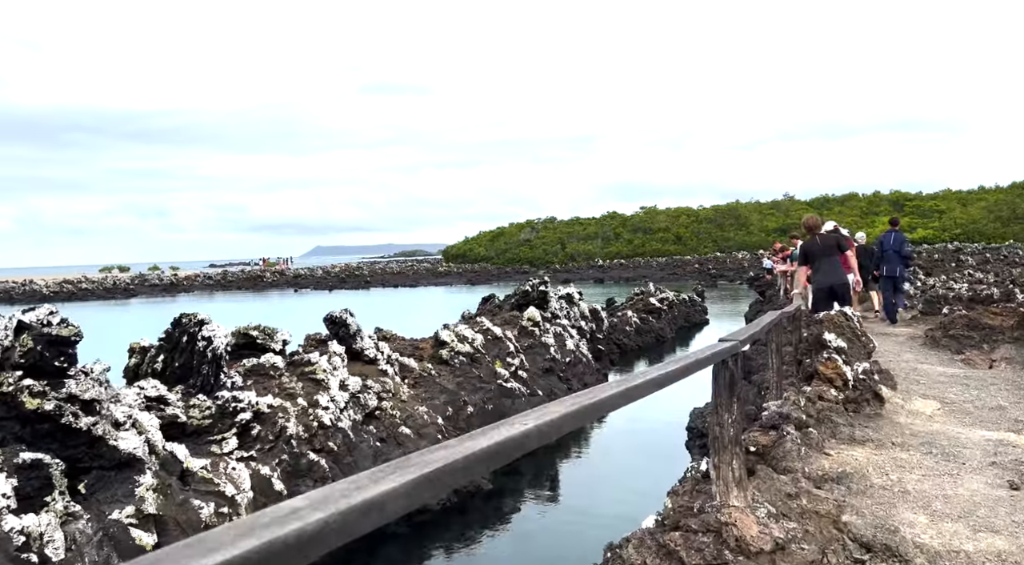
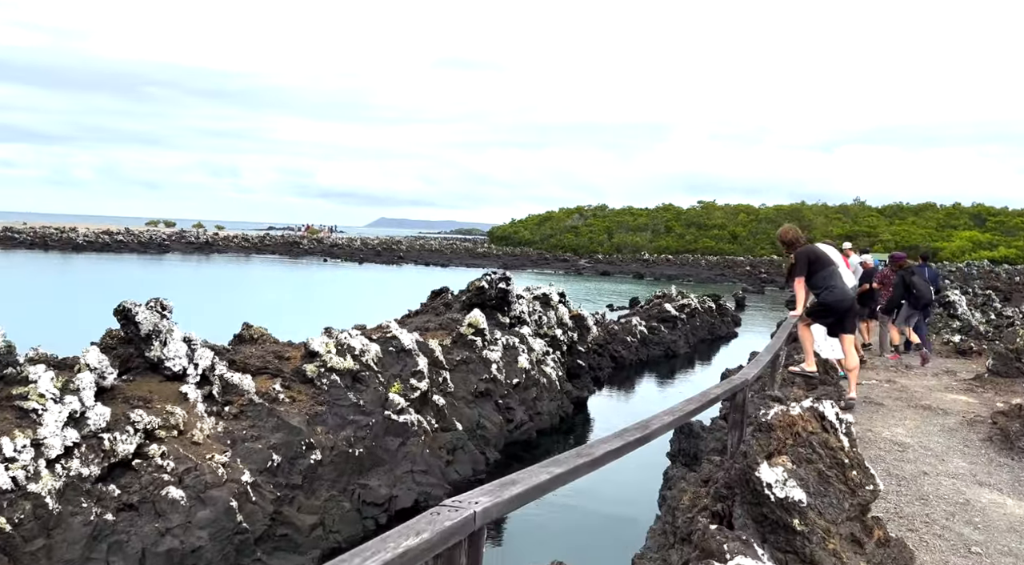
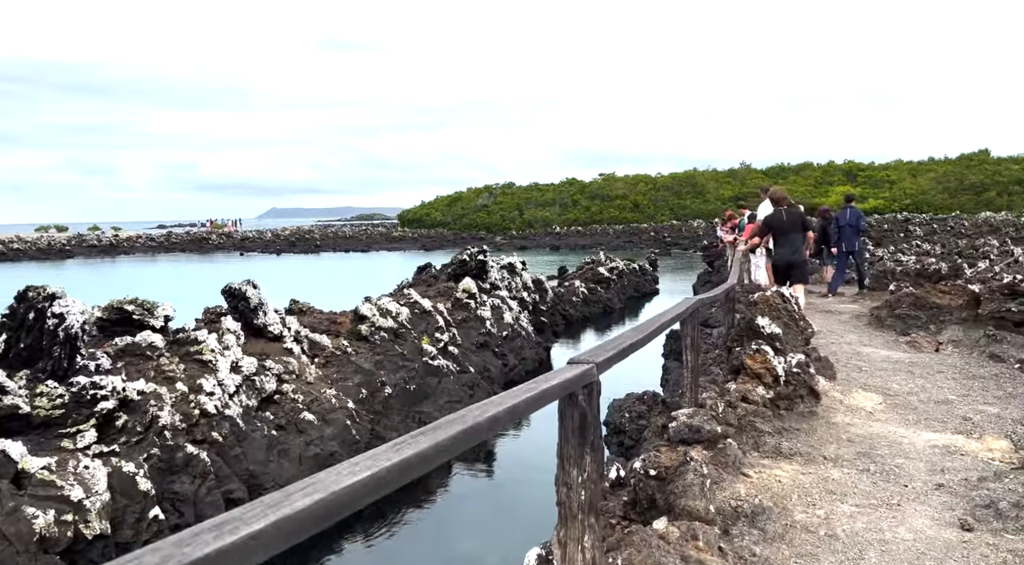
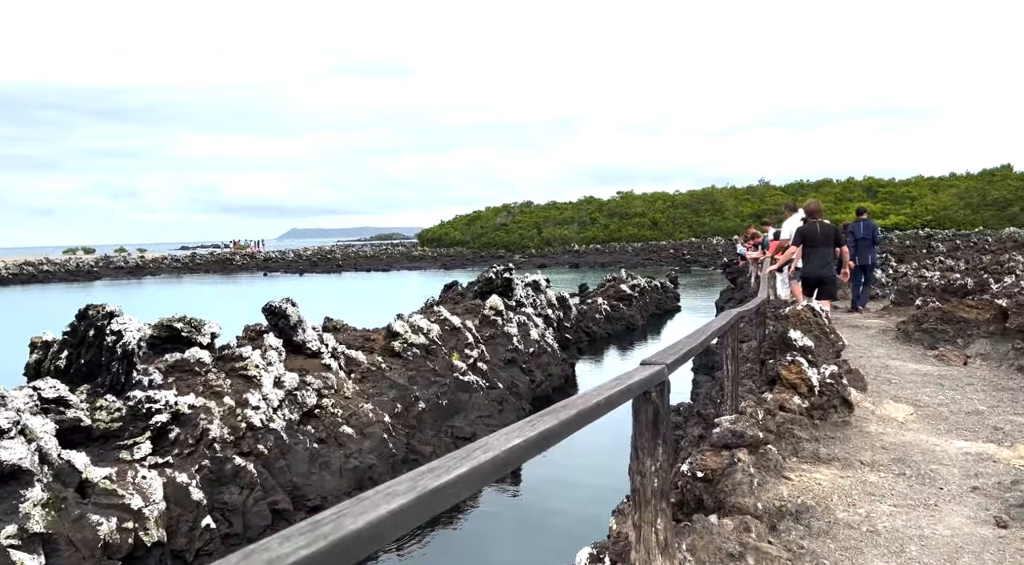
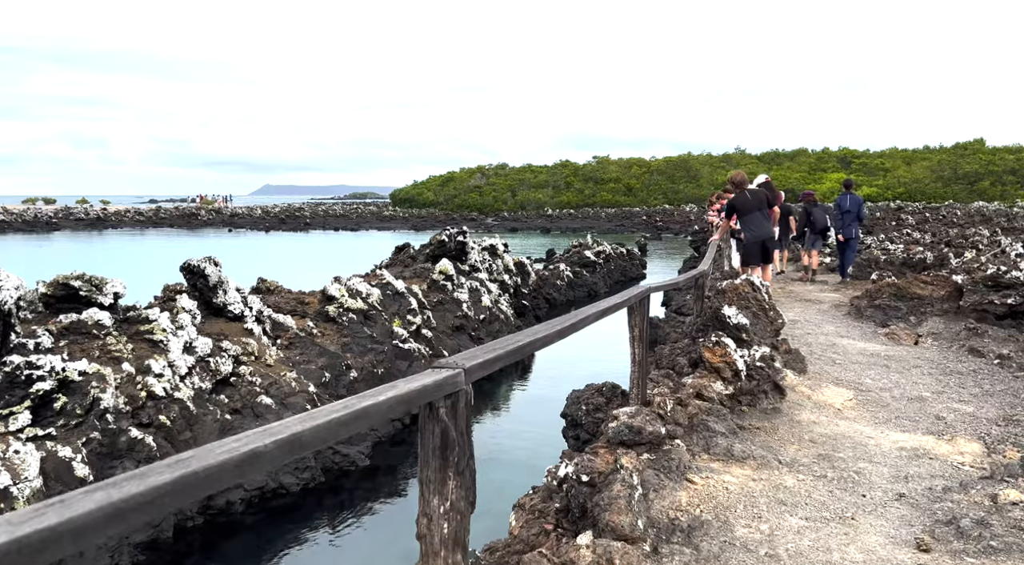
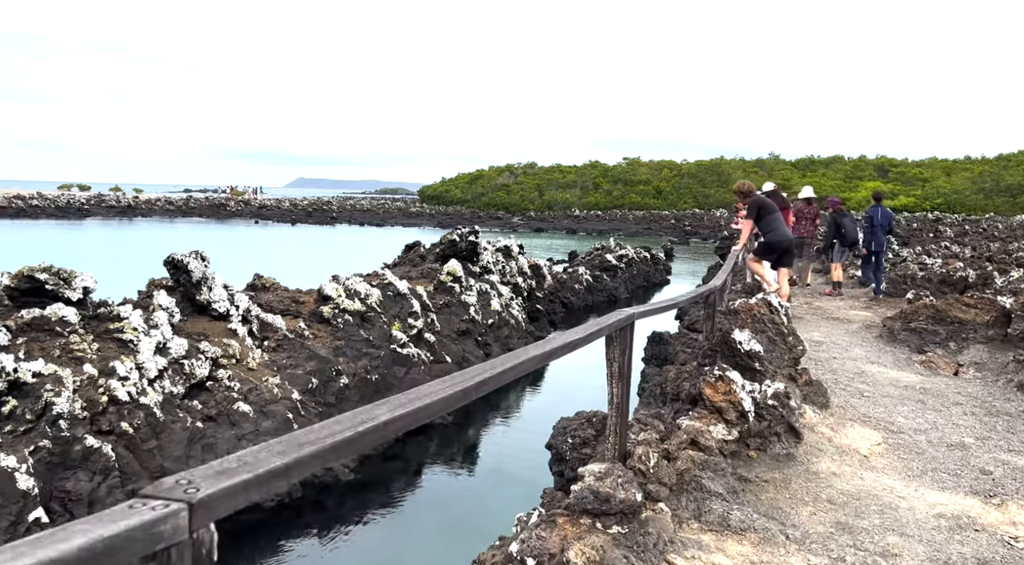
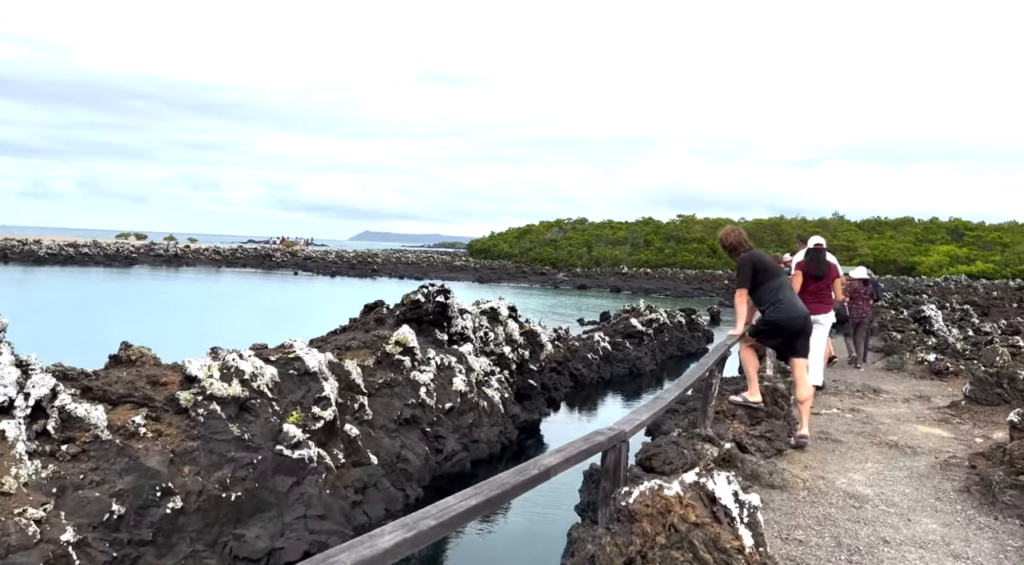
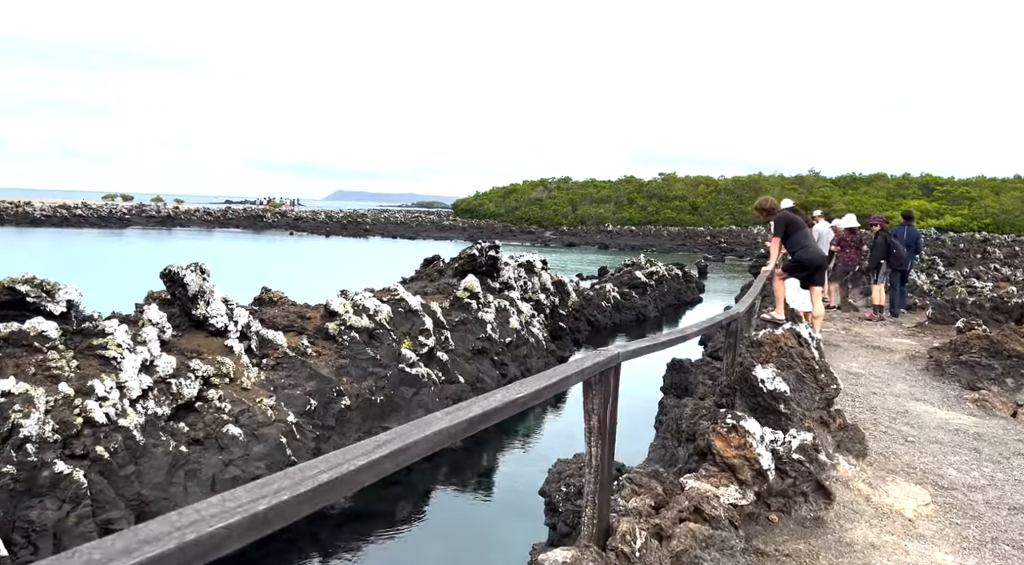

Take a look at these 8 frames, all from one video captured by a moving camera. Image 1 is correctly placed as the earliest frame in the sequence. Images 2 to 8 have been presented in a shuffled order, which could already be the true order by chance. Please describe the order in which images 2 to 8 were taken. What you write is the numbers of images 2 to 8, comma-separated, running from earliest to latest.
4, 3, 5, 6, 8, 2, 7
